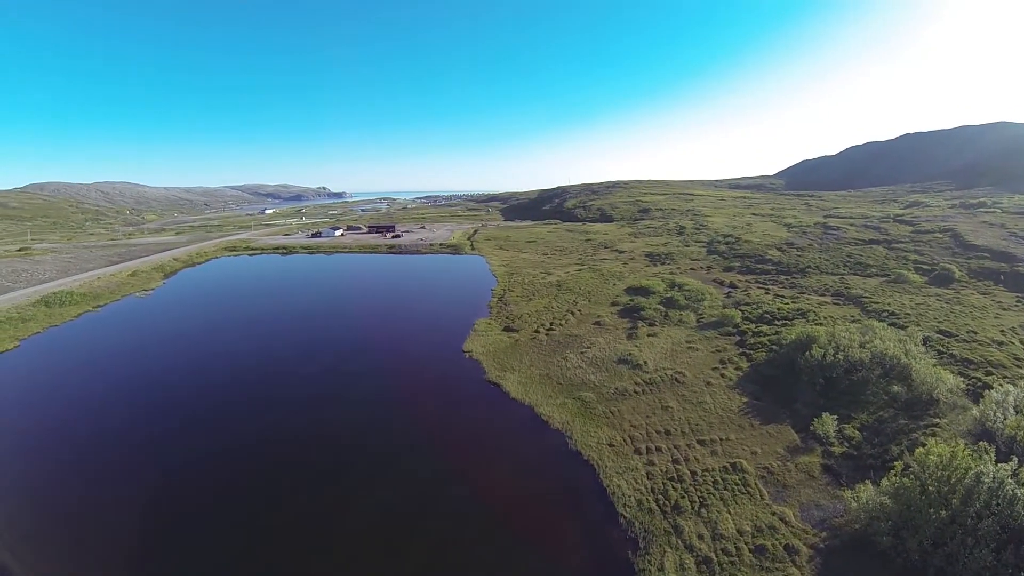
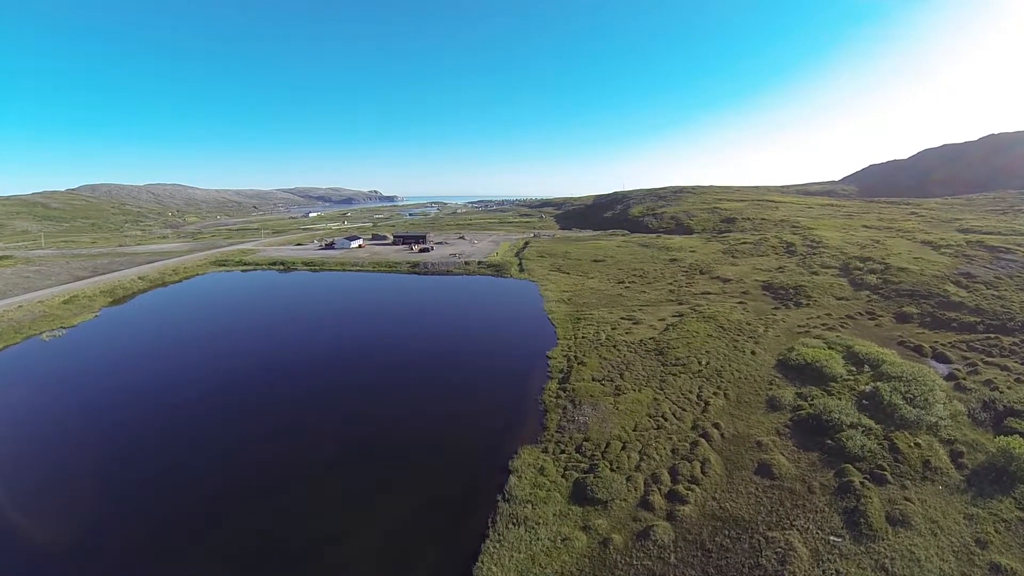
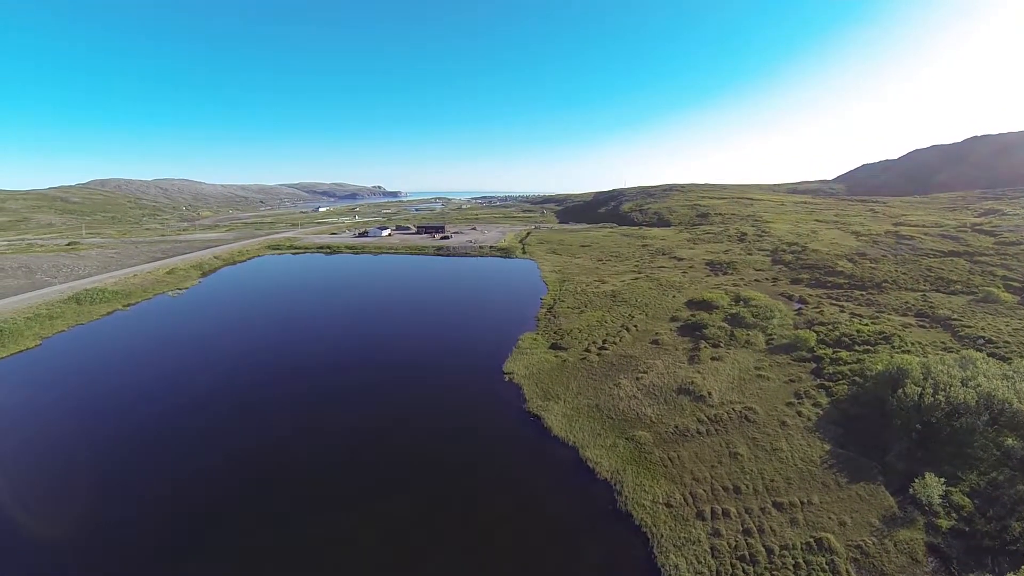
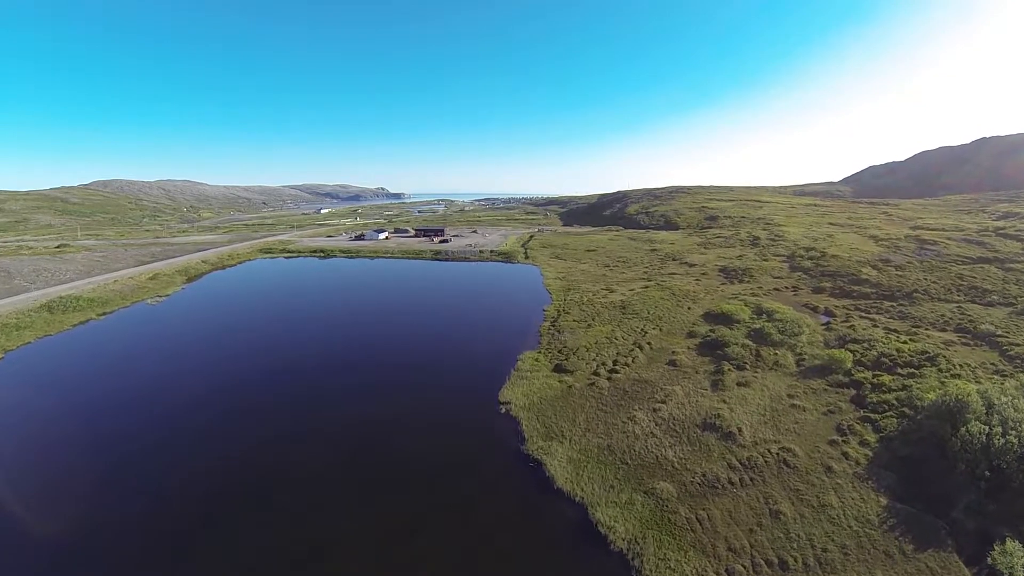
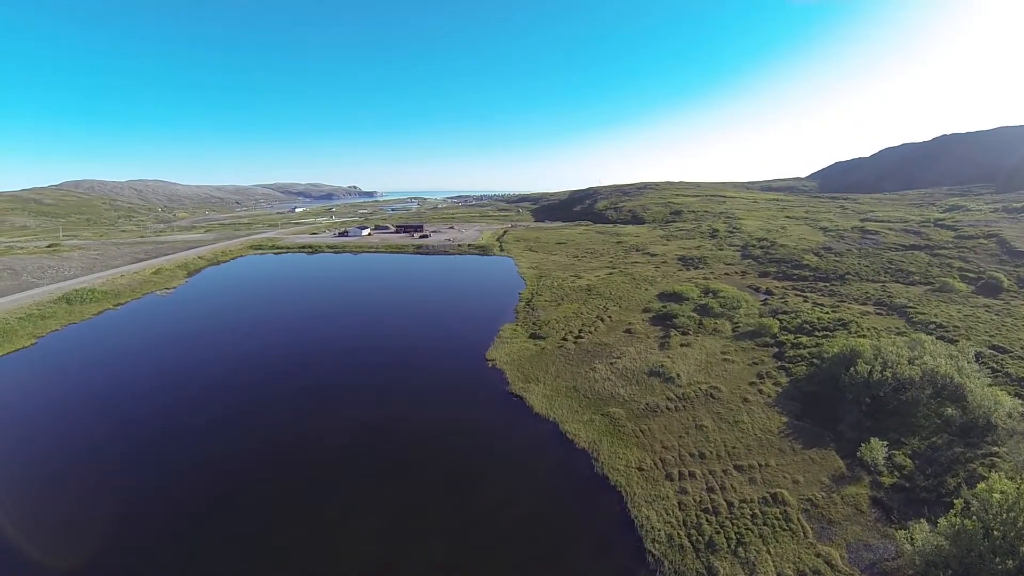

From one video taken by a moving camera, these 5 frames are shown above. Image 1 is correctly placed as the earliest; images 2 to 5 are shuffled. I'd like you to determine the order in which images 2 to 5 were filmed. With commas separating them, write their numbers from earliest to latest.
5, 3, 4, 2
